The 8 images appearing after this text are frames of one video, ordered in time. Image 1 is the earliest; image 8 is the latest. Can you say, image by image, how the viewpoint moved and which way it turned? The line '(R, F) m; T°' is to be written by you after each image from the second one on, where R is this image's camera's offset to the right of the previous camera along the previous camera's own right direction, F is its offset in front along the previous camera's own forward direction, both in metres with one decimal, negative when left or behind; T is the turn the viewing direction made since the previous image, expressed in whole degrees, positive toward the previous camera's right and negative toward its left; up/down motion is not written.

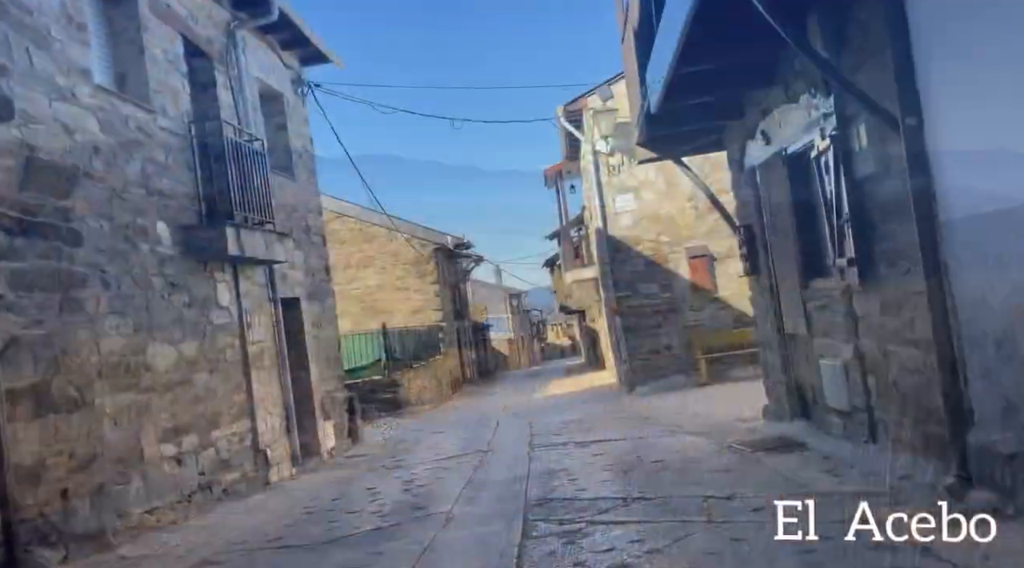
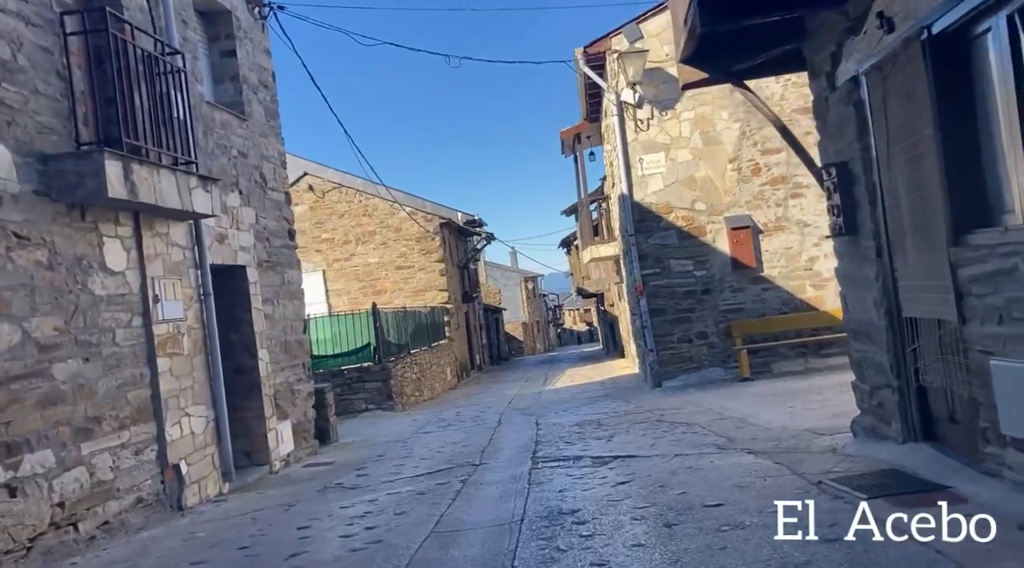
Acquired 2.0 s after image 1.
(+0.2, +2.3) m; -1°
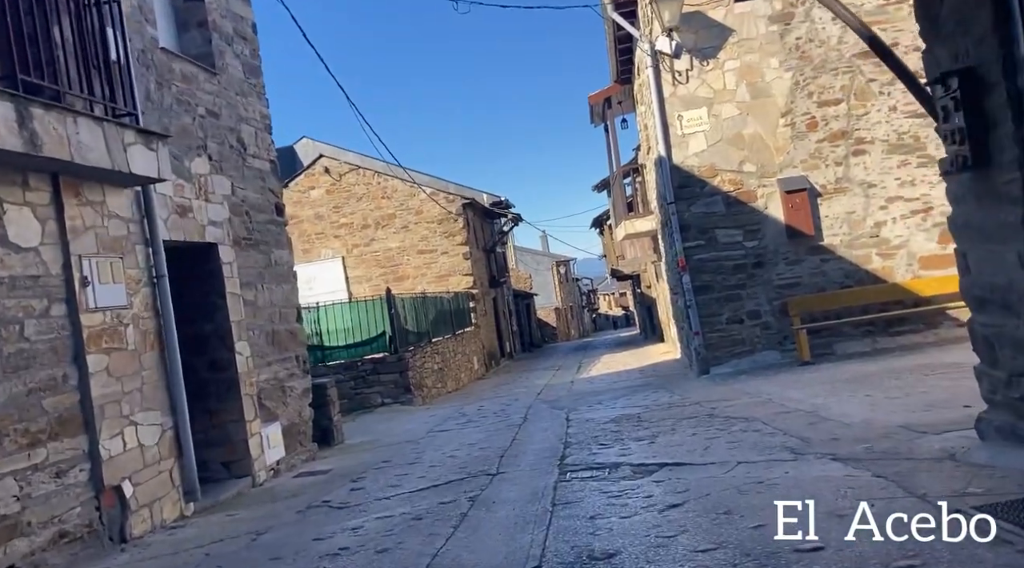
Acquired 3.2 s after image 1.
(+0.1, +1.4) m; -2°
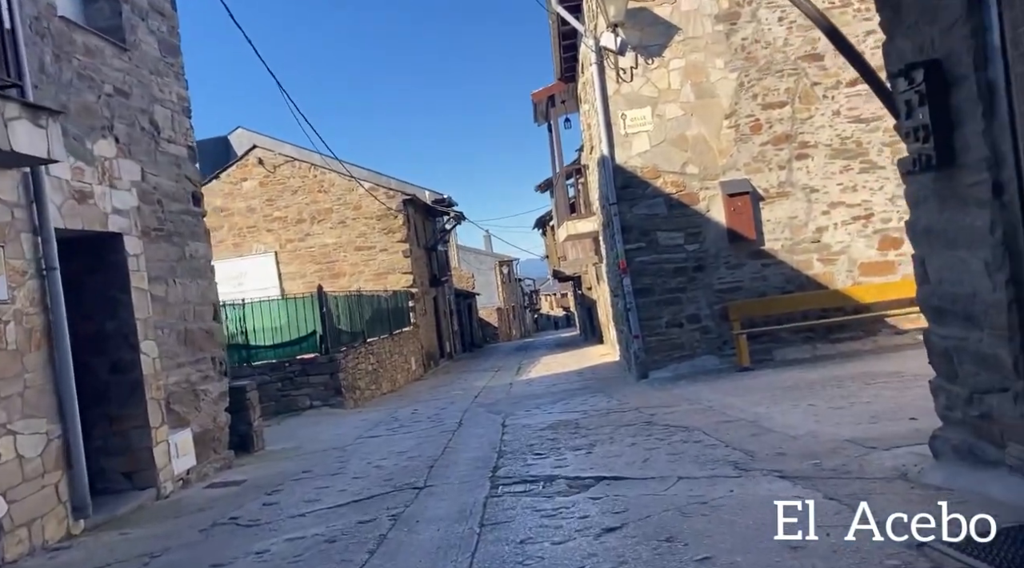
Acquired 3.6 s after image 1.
(+0.1, +0.4) m; +4°
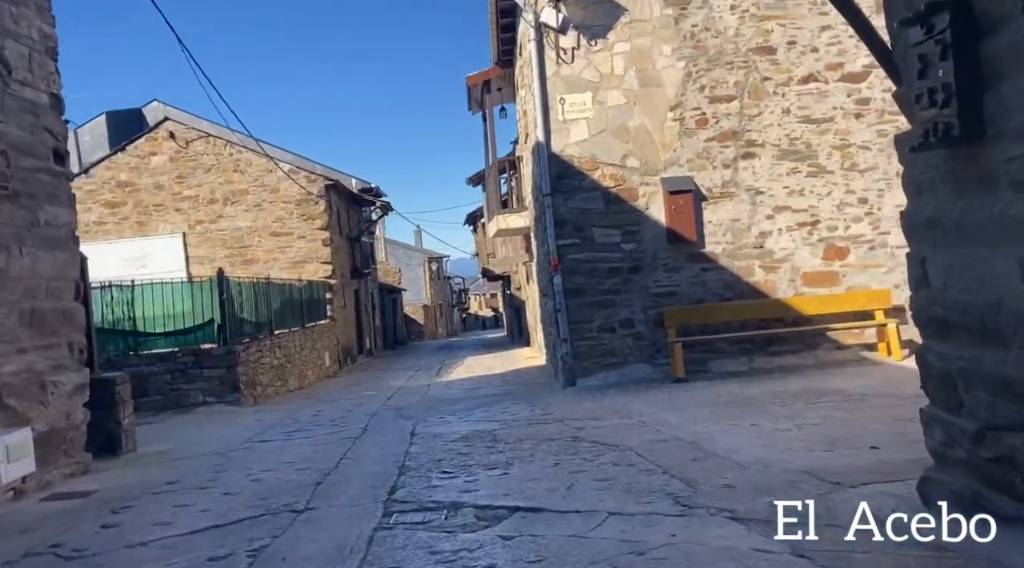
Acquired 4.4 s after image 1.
(+0.1, +1.0) m; +5°
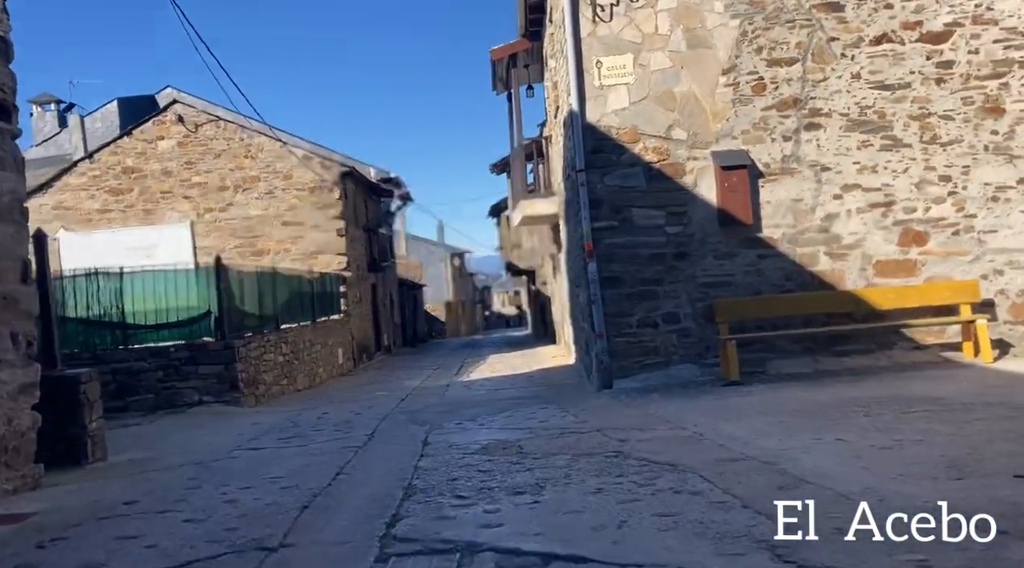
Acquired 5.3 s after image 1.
(-0.1, +1.2) m; -2°
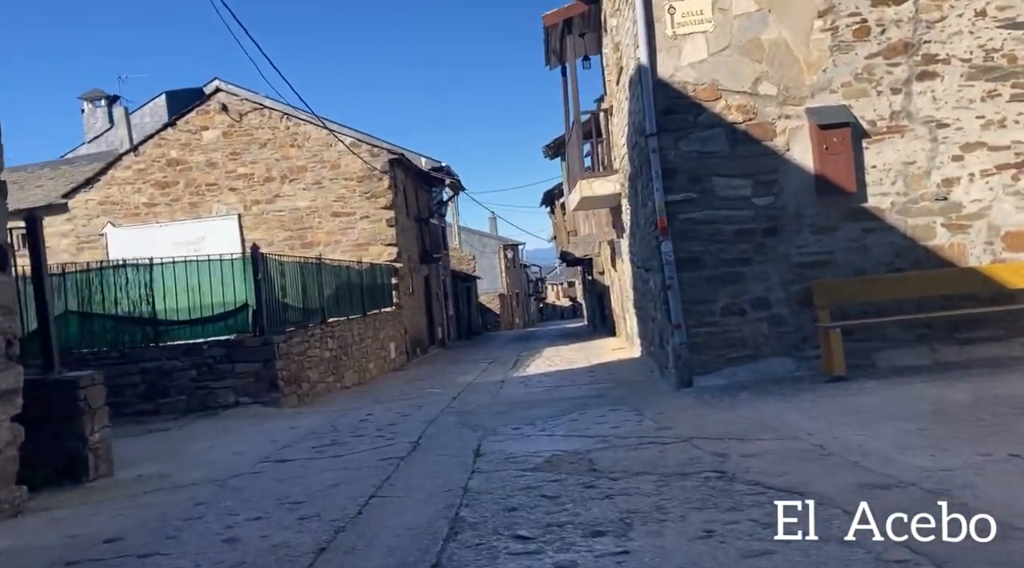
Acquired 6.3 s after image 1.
(-0.1, +1.1) m; -4°
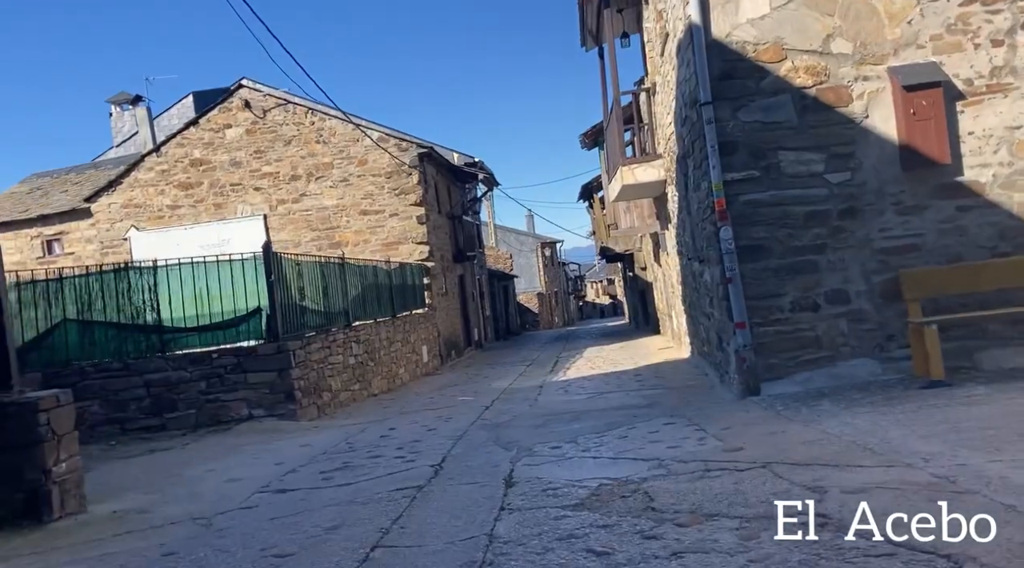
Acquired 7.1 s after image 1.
(0.0, +1.0) m; -3°
